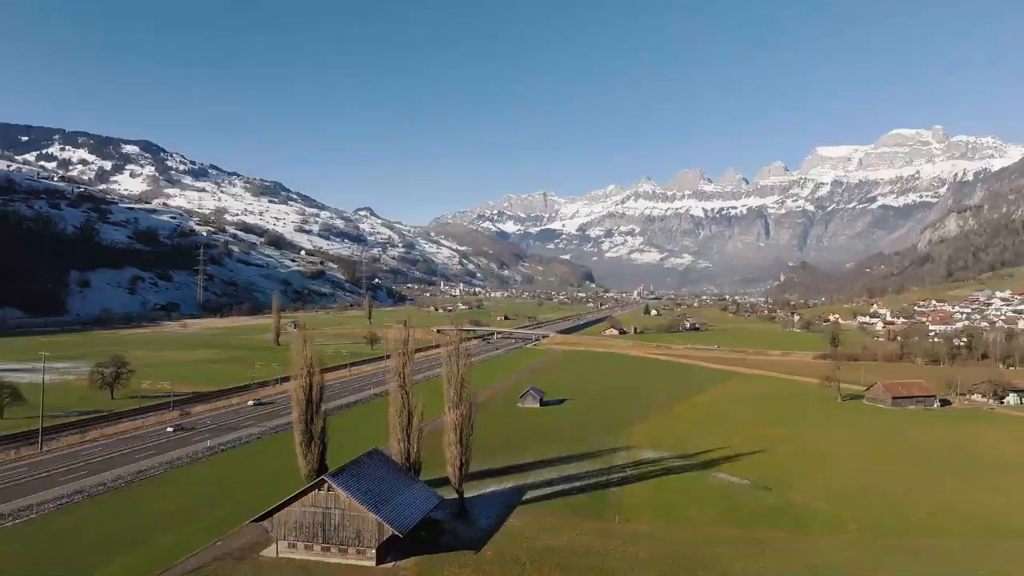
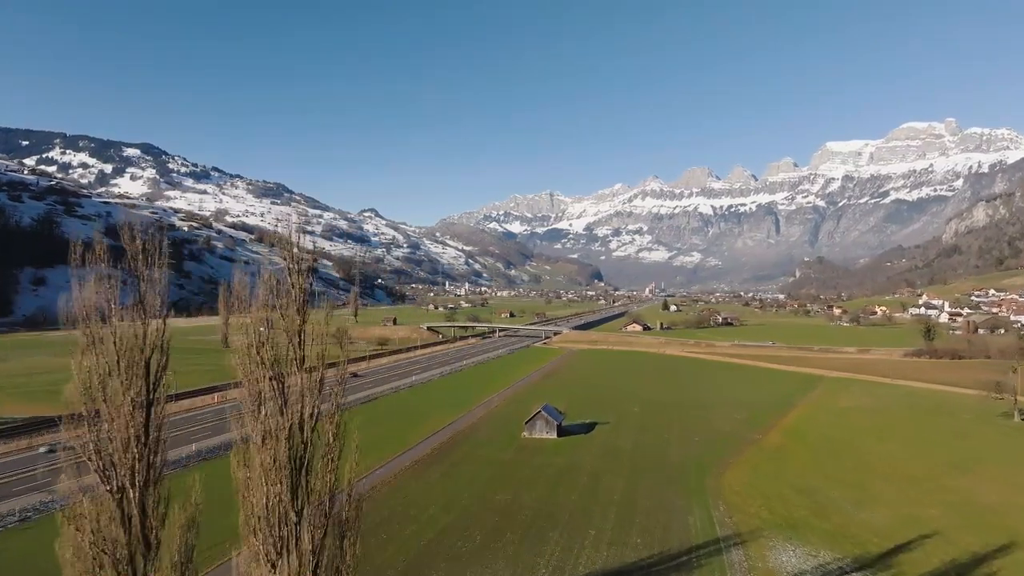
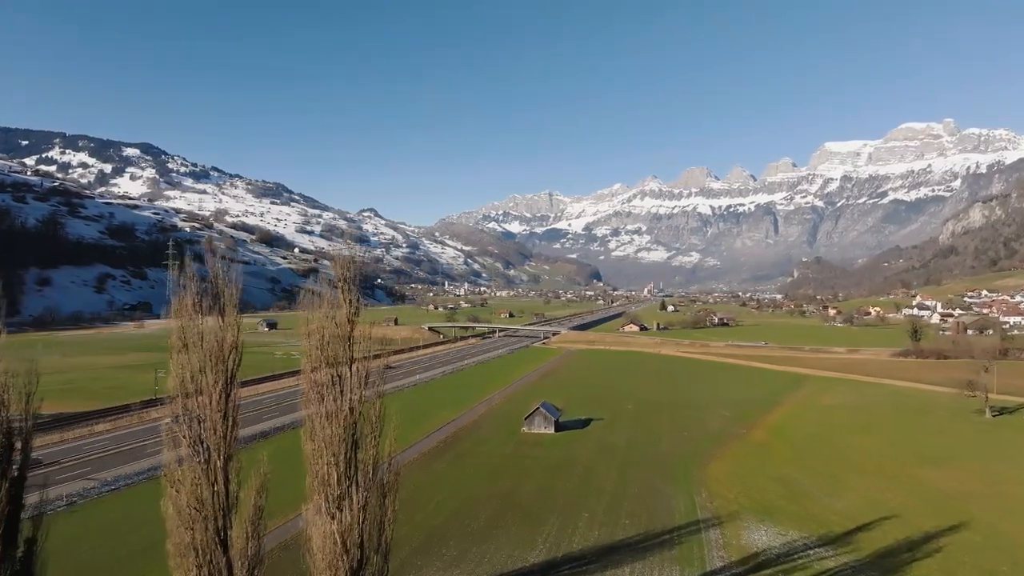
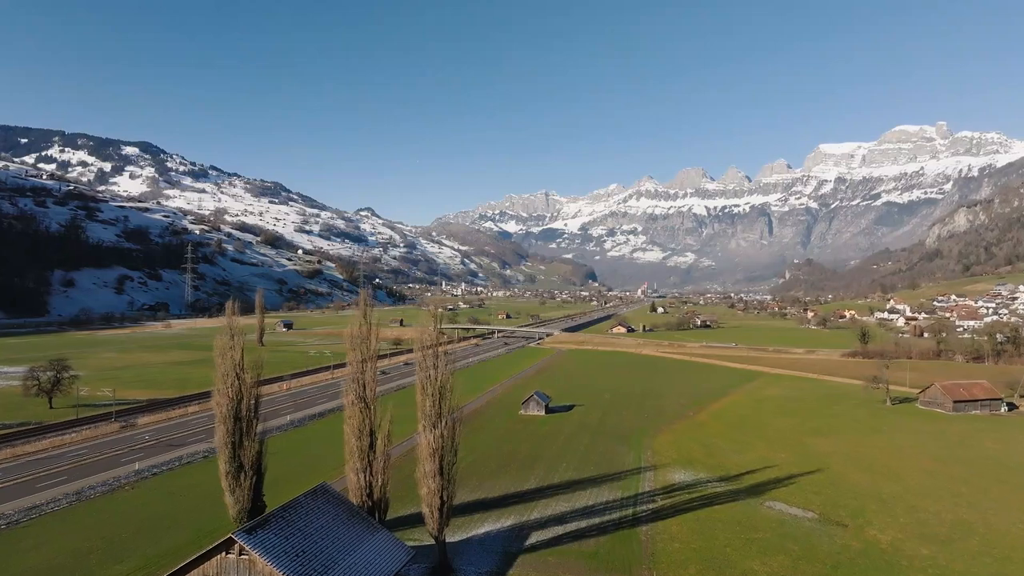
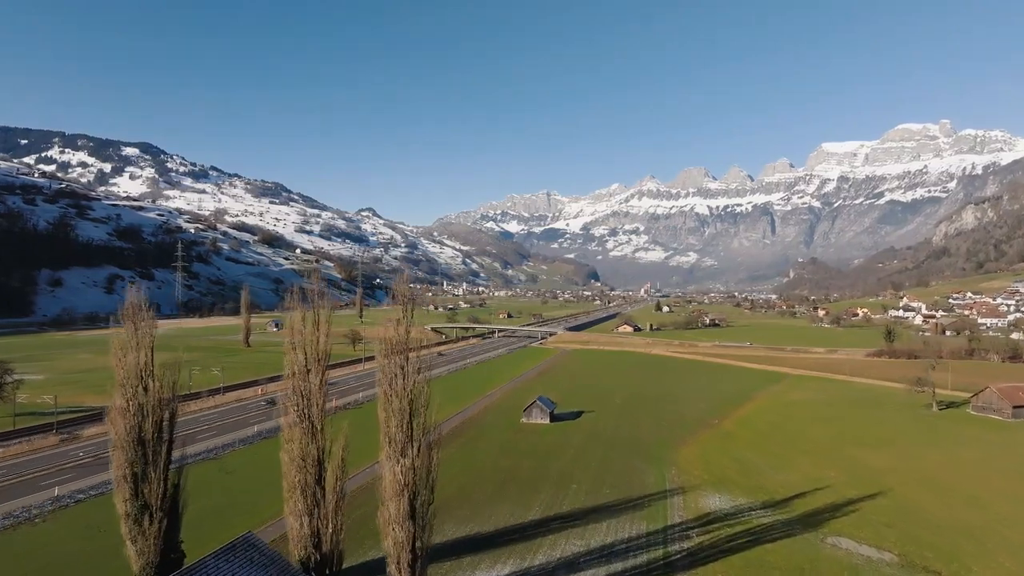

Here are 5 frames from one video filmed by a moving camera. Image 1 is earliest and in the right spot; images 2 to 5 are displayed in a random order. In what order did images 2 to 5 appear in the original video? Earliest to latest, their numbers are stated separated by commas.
4, 5, 3, 2
